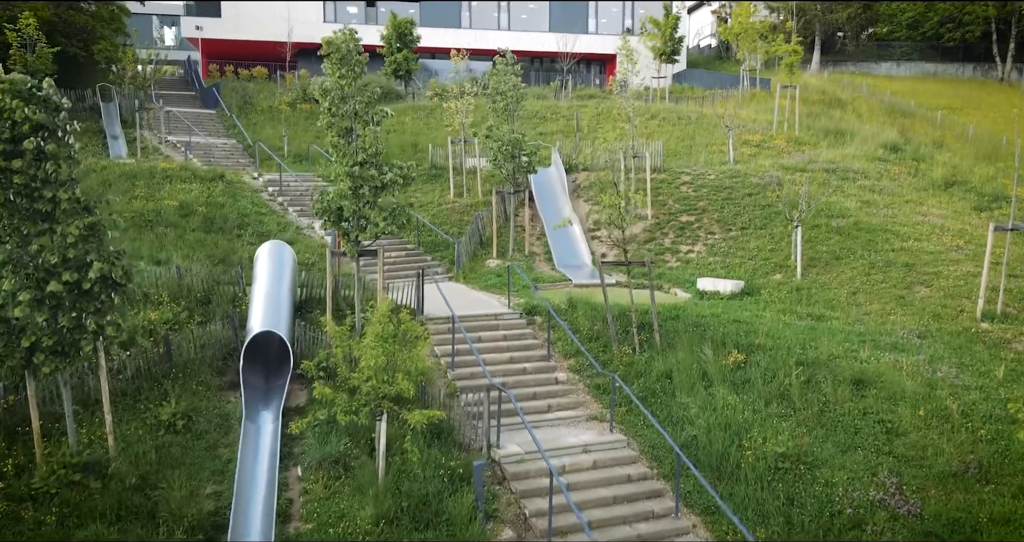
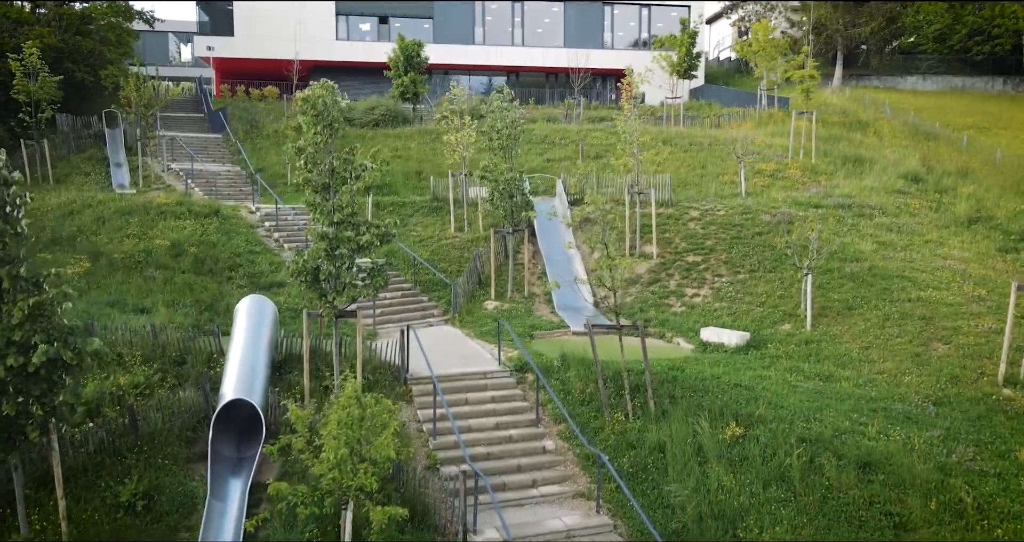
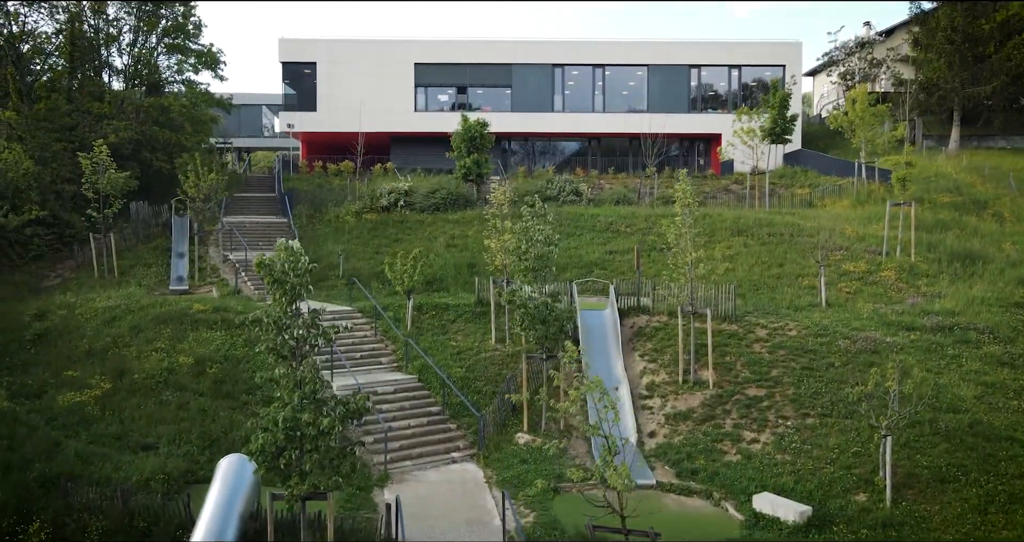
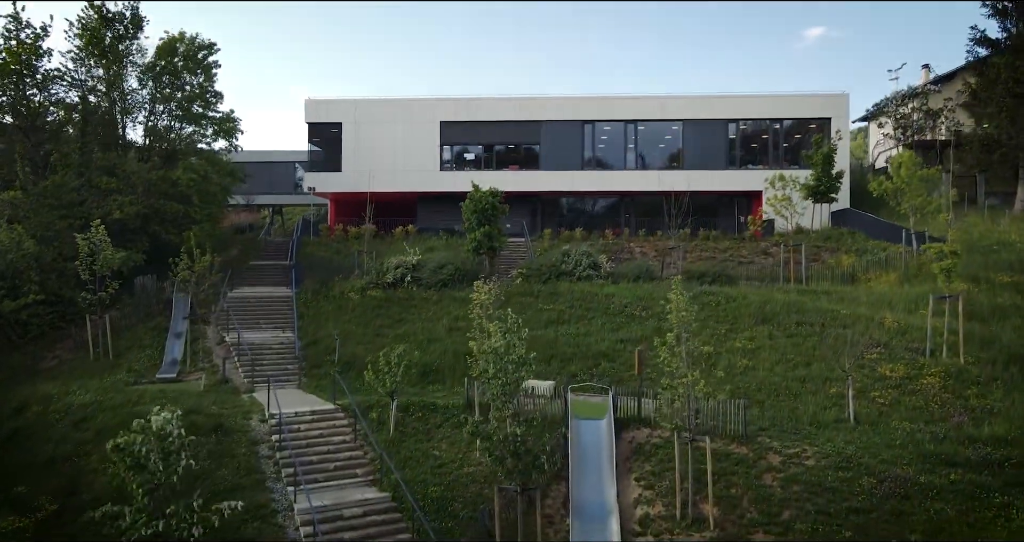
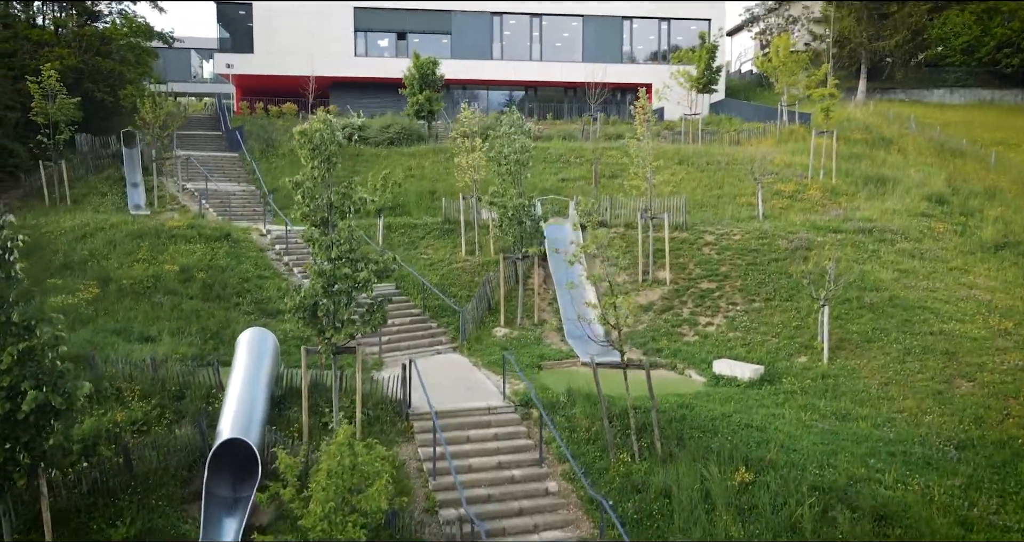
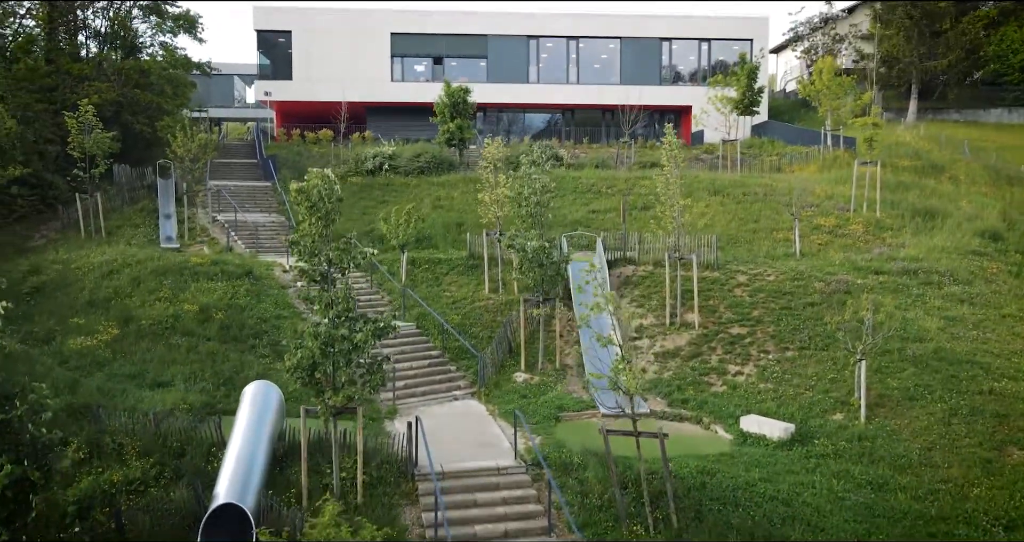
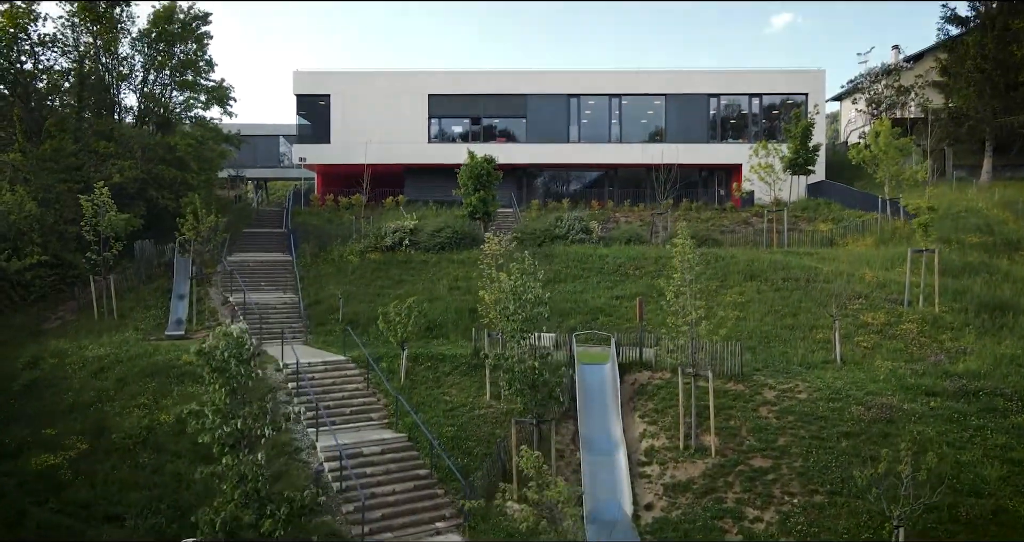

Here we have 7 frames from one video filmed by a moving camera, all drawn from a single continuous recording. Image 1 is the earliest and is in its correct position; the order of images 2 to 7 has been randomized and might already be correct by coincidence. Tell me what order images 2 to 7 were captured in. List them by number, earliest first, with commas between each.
2, 5, 6, 3, 7, 4
